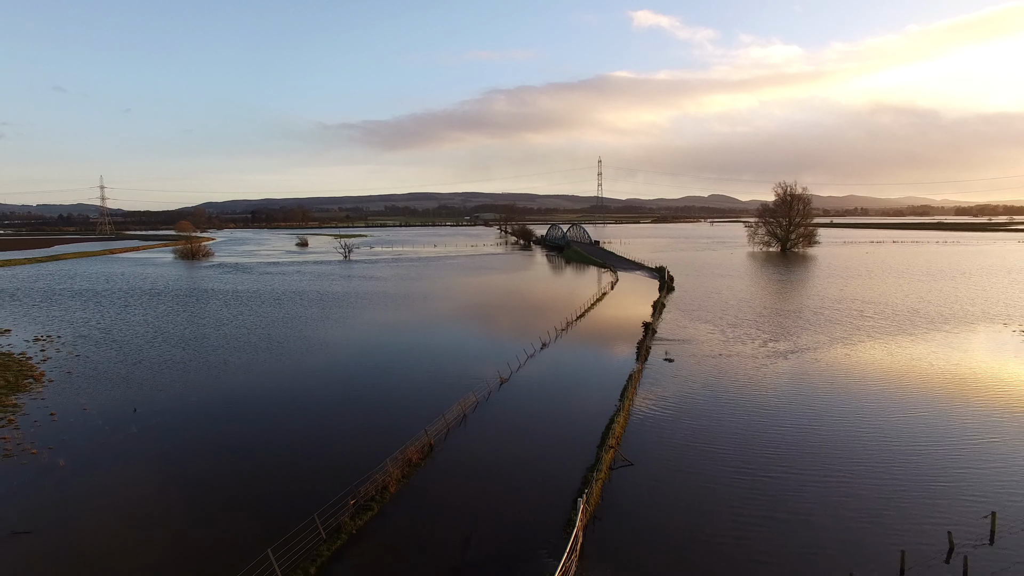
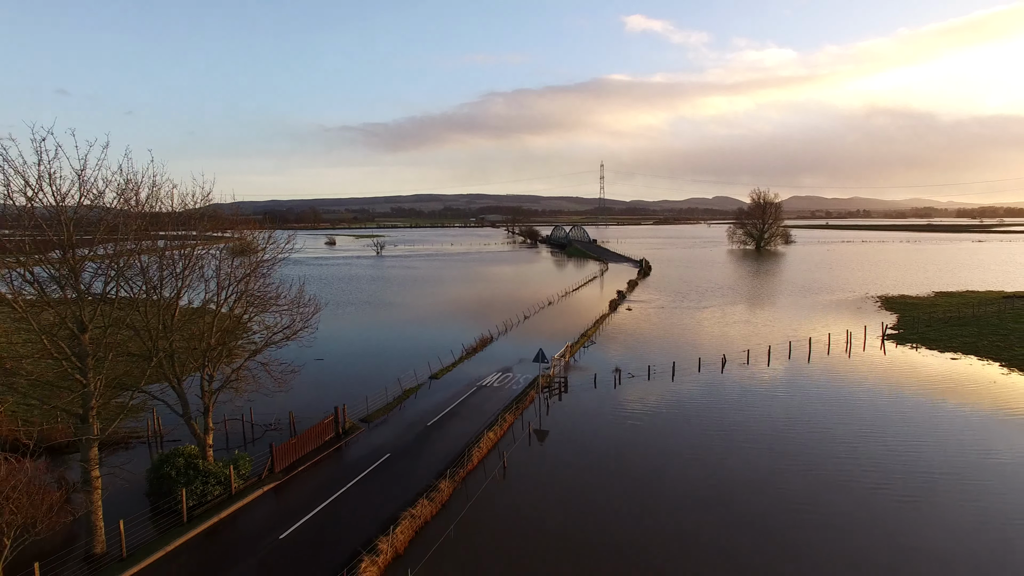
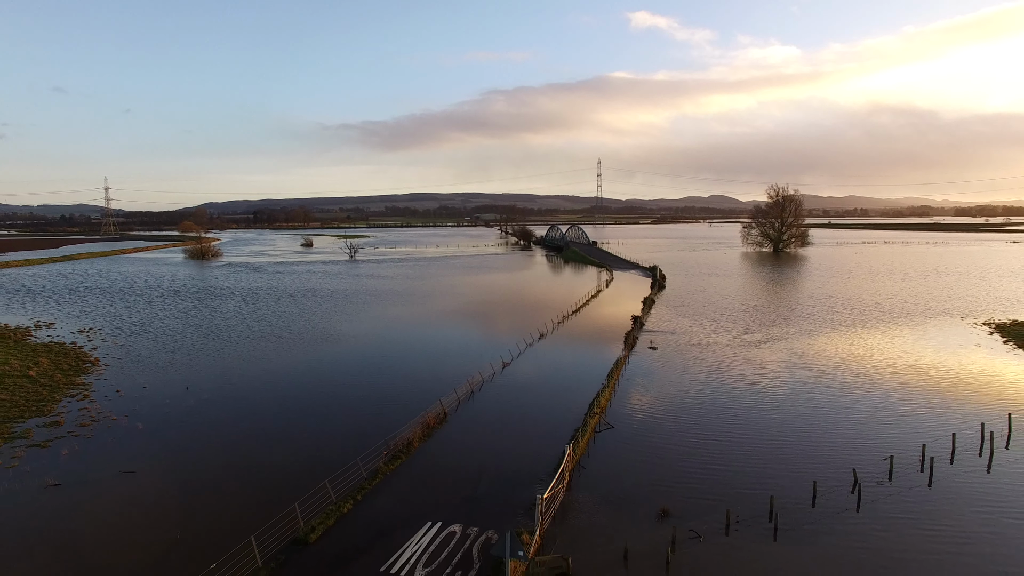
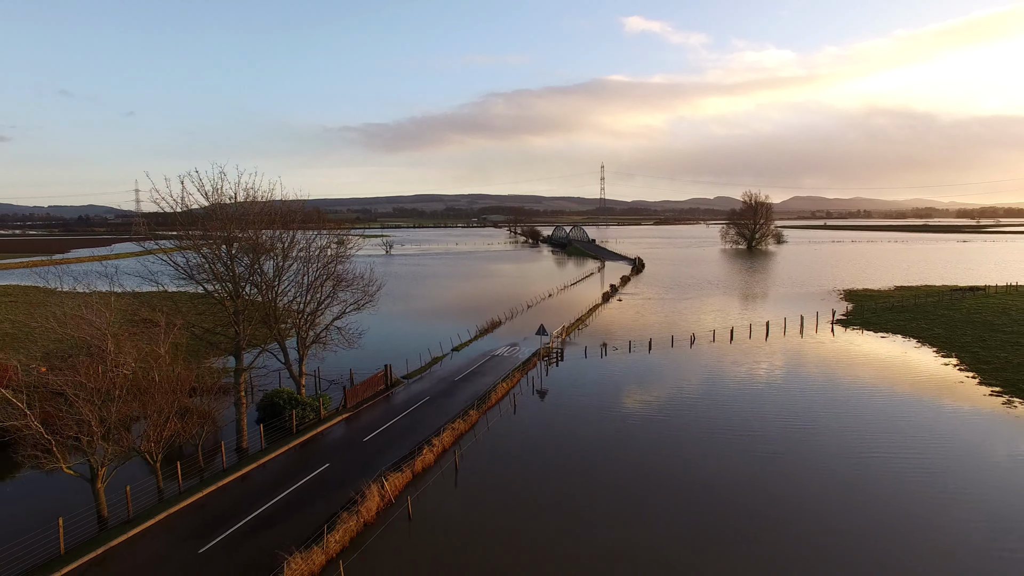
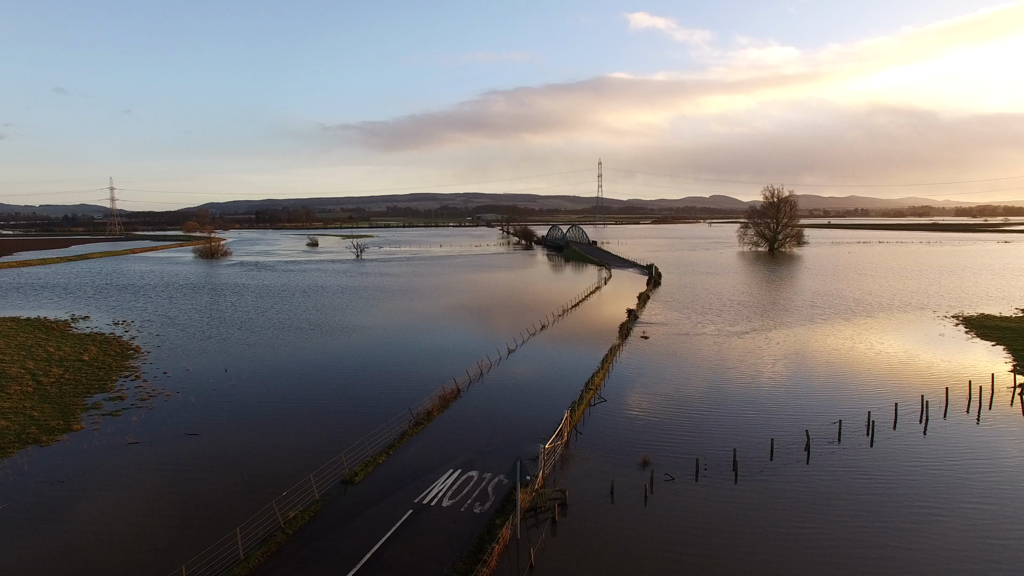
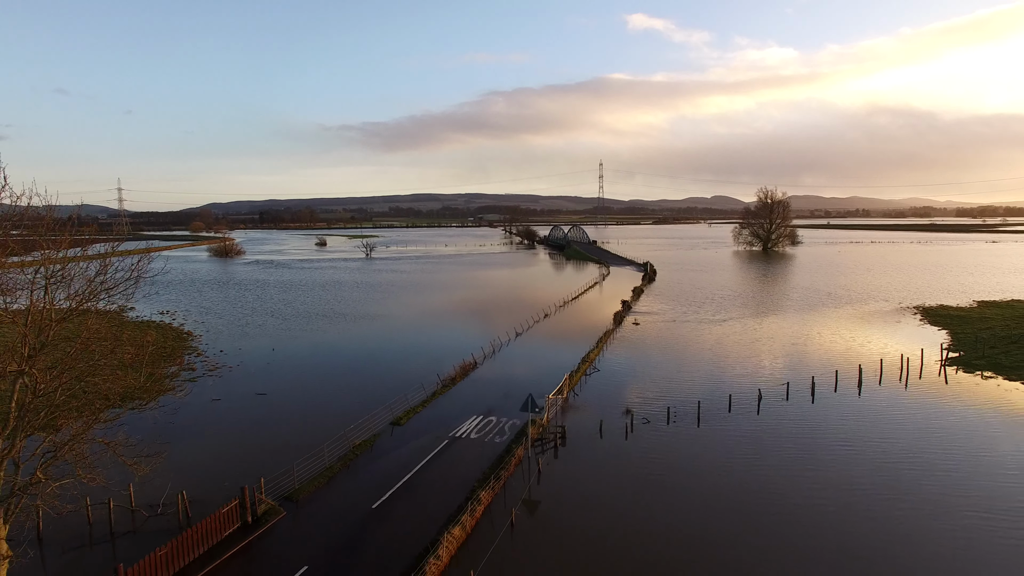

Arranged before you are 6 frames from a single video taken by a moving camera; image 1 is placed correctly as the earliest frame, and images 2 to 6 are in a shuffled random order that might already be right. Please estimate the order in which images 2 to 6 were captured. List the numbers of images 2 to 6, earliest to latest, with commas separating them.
3, 5, 6, 2, 4
